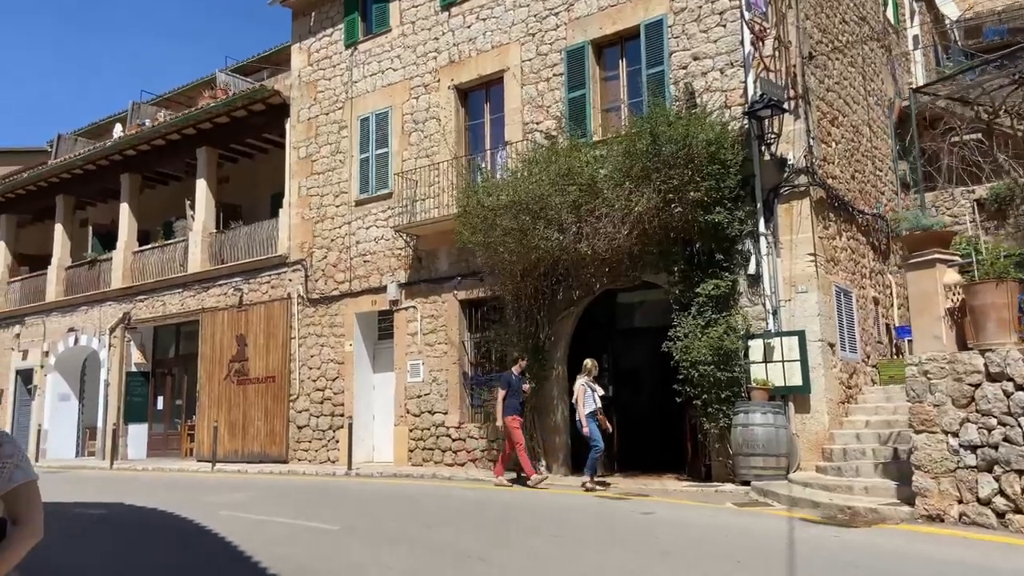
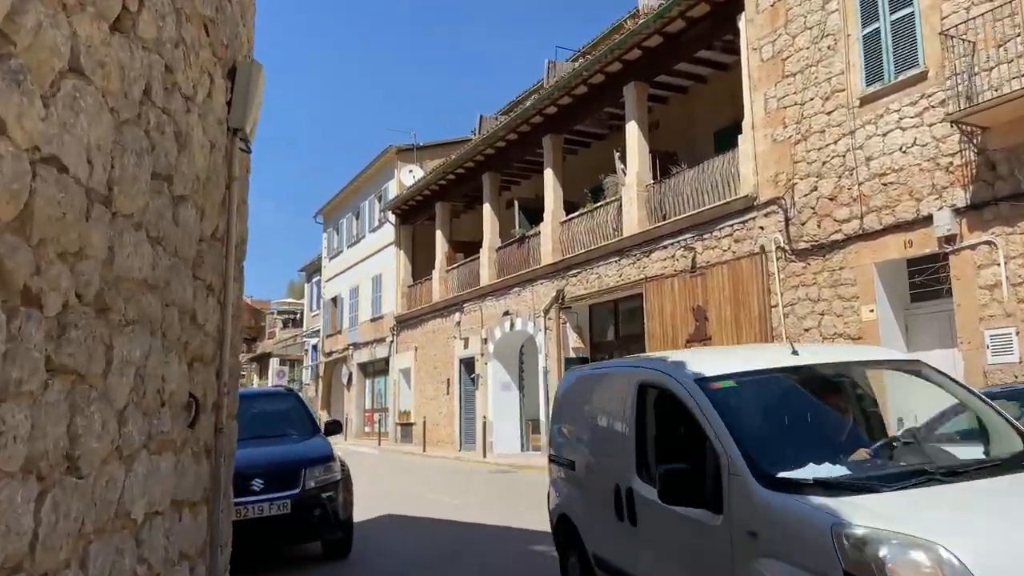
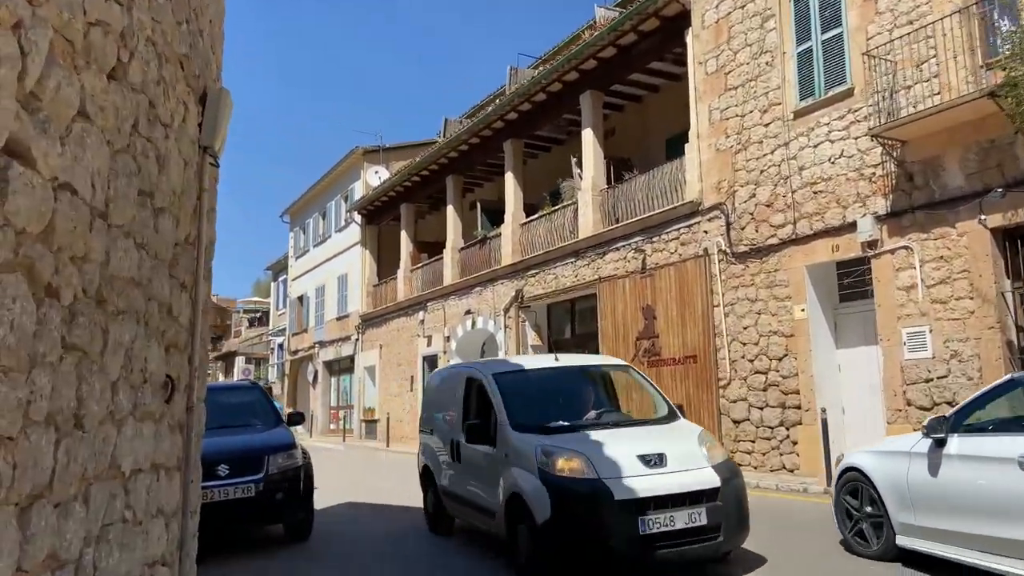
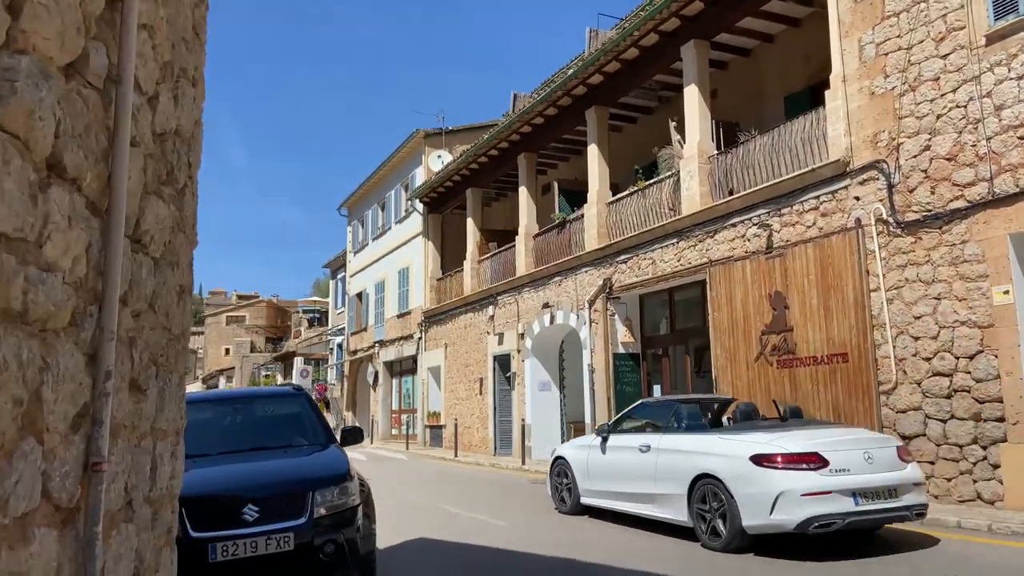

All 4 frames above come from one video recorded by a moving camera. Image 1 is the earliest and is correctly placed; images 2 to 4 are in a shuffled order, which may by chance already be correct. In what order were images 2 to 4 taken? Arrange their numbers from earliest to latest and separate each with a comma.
3, 2, 4
